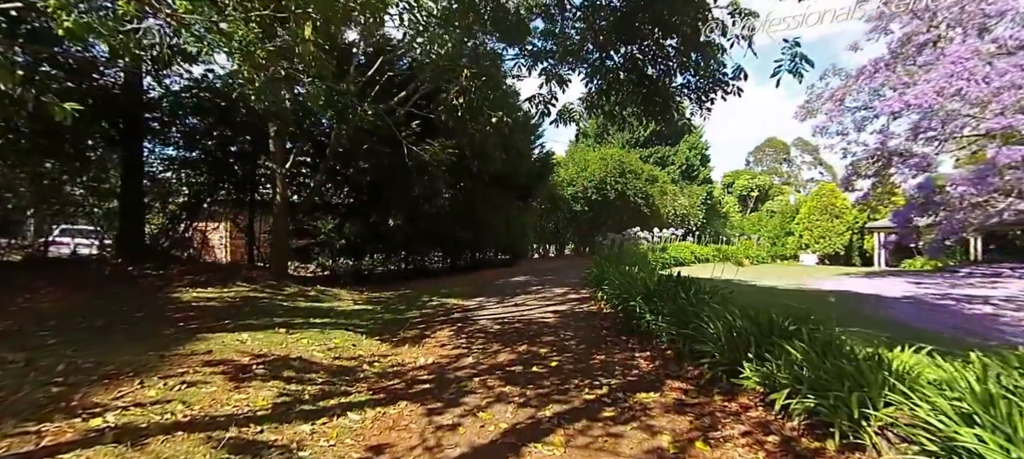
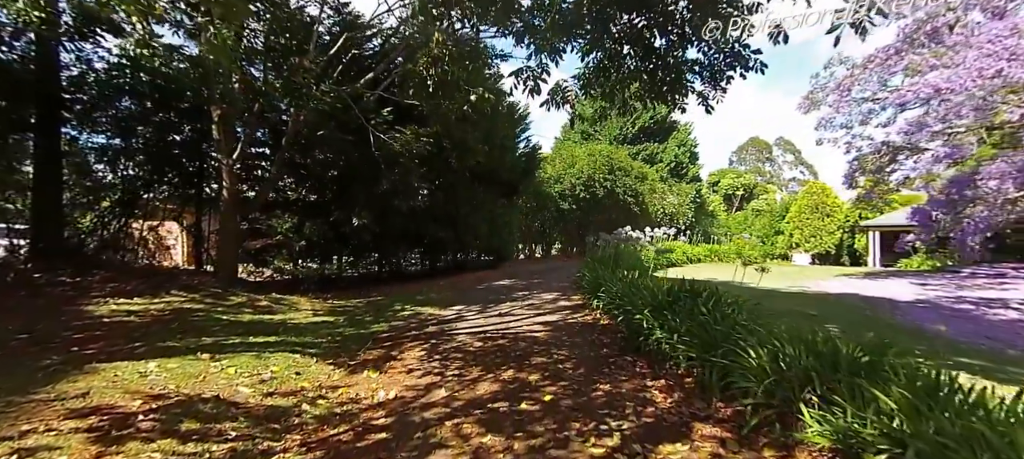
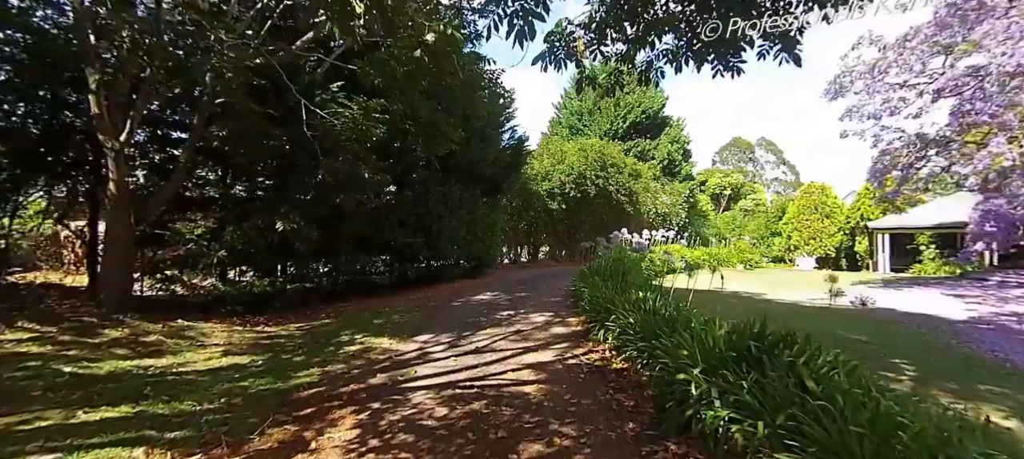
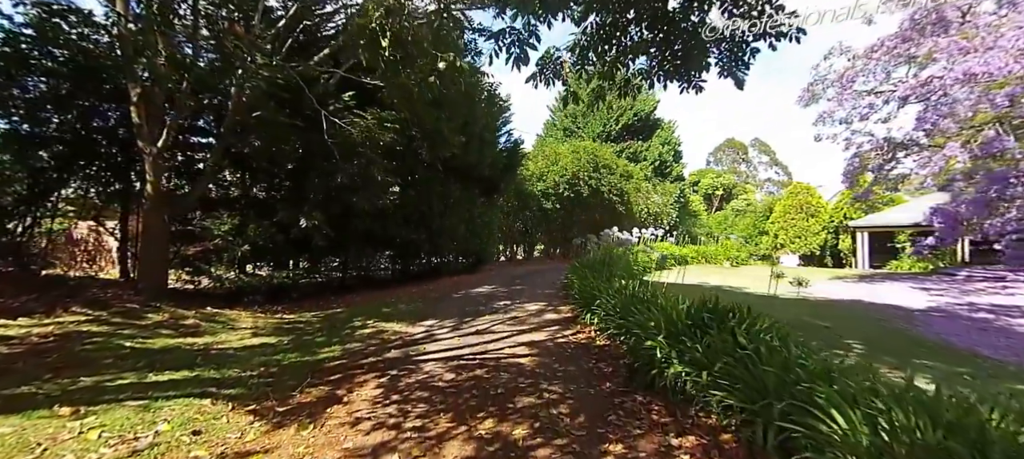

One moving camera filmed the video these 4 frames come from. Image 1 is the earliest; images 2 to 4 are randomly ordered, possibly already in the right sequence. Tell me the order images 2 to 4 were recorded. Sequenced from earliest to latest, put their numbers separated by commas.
2, 4, 3
